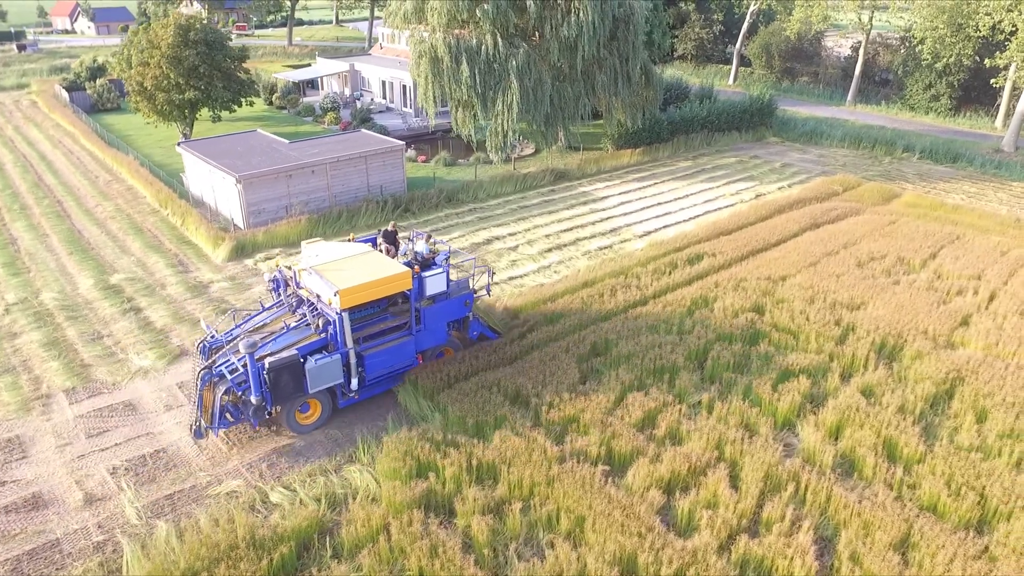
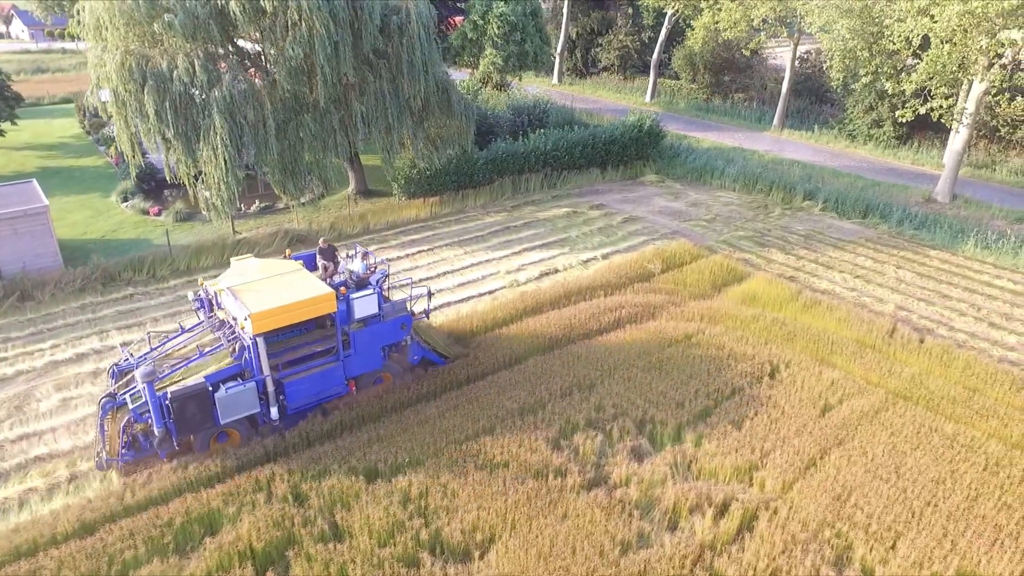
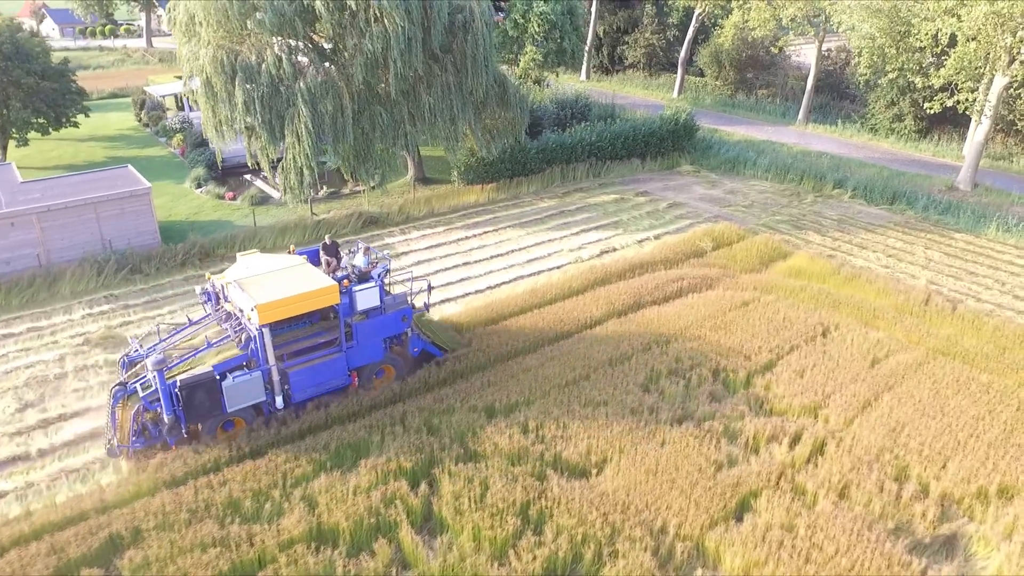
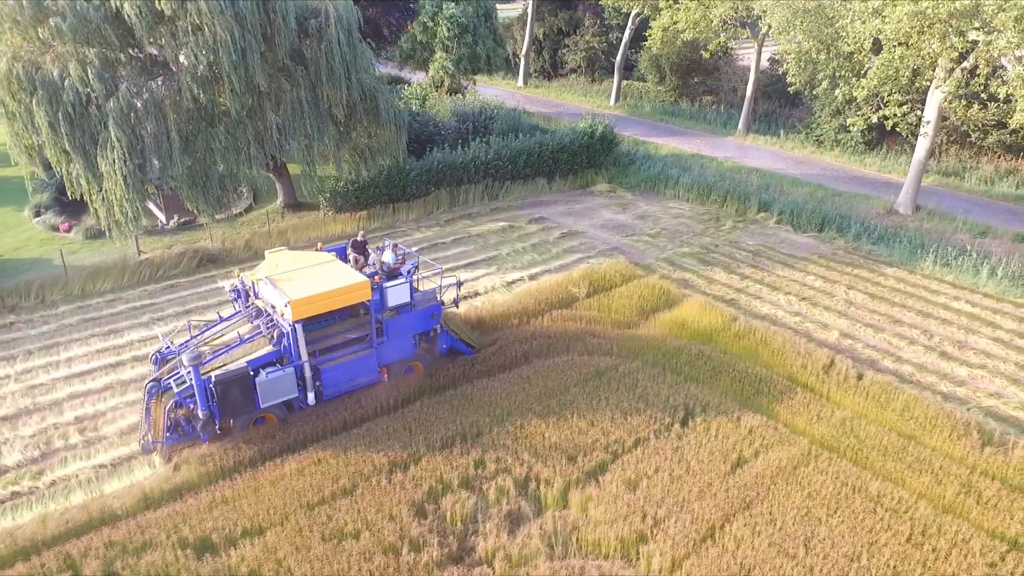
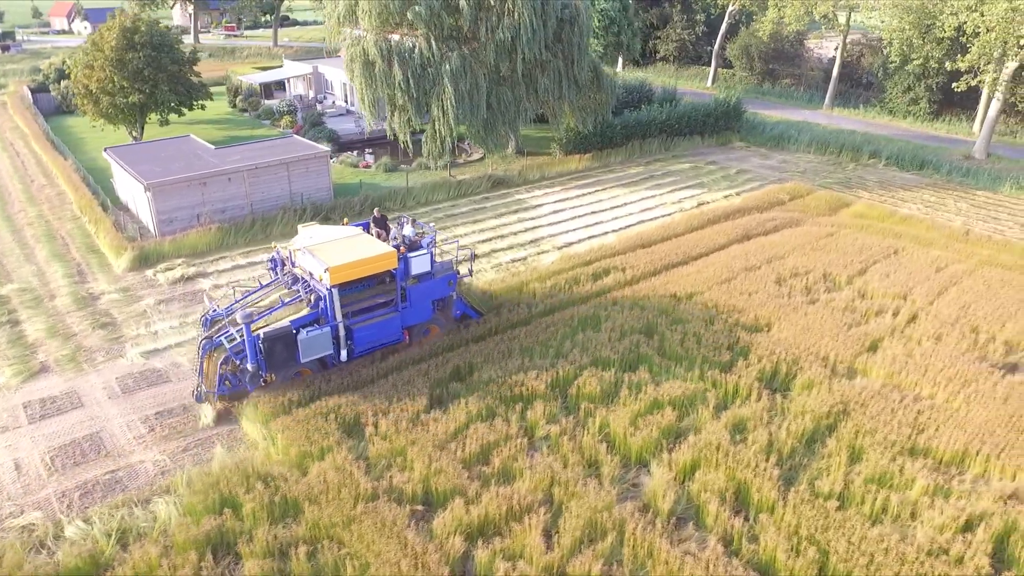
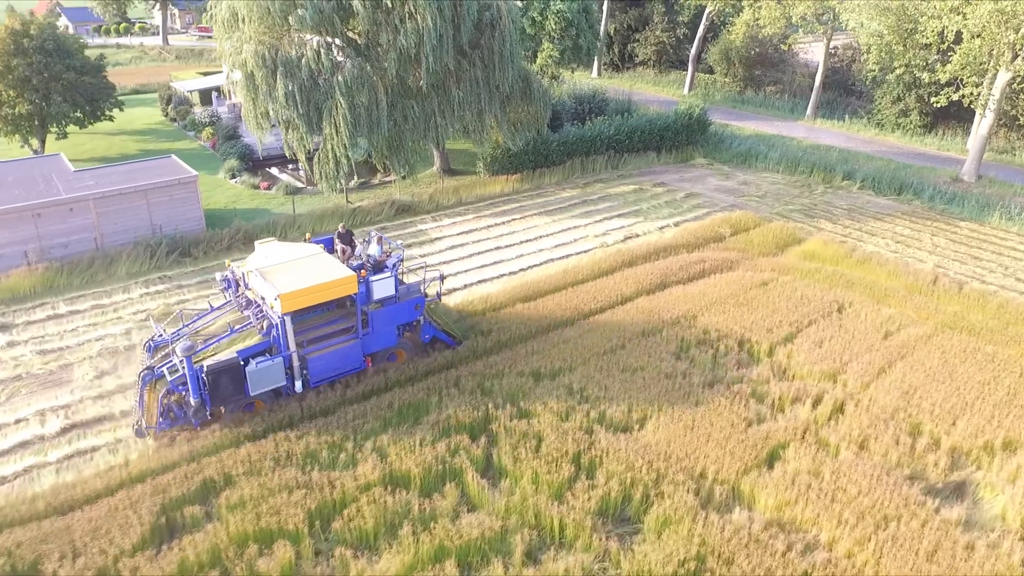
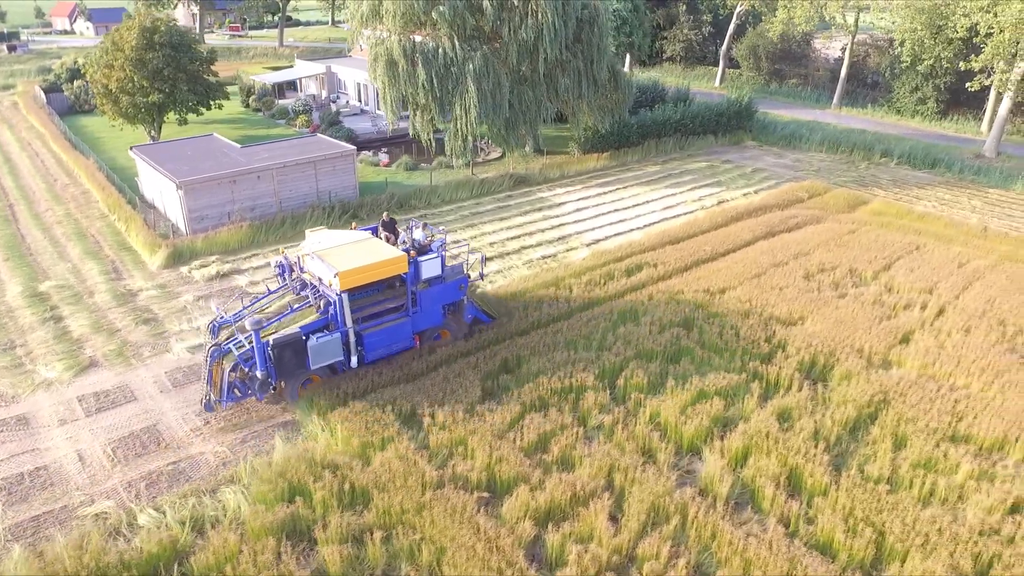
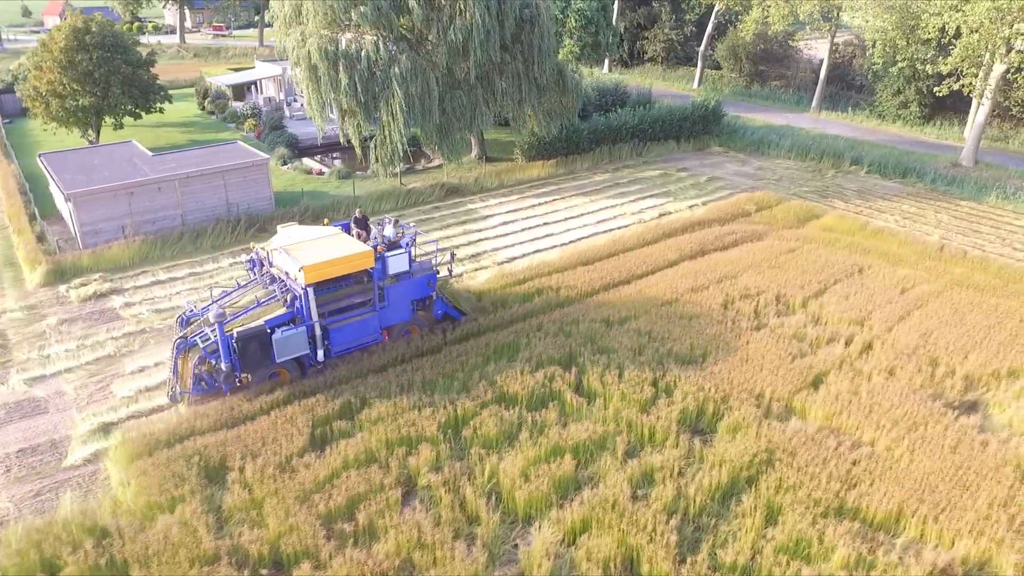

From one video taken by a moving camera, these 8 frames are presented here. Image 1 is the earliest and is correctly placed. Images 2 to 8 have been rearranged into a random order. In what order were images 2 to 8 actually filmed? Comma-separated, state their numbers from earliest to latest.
7, 5, 8, 6, 3, 2, 4
